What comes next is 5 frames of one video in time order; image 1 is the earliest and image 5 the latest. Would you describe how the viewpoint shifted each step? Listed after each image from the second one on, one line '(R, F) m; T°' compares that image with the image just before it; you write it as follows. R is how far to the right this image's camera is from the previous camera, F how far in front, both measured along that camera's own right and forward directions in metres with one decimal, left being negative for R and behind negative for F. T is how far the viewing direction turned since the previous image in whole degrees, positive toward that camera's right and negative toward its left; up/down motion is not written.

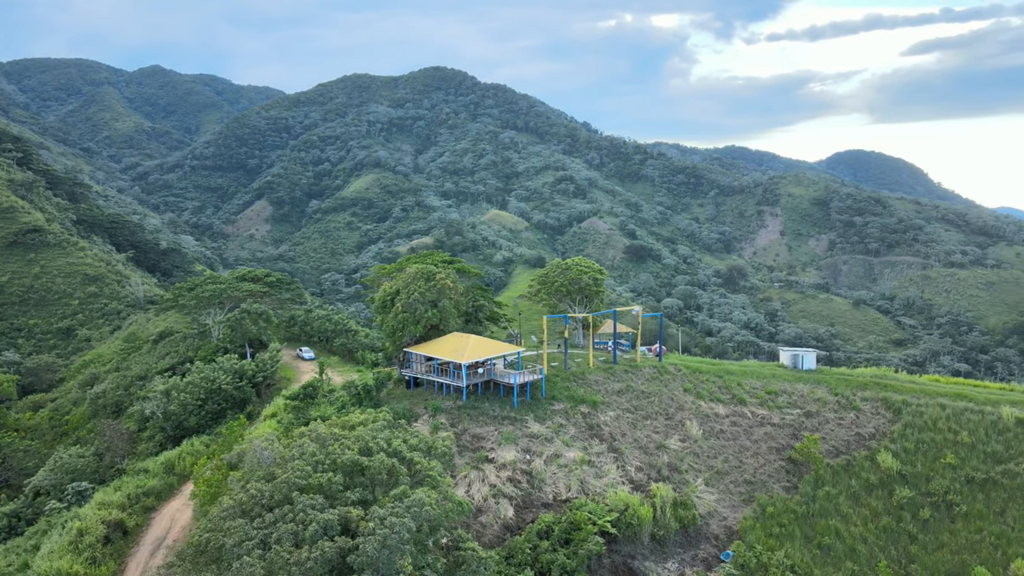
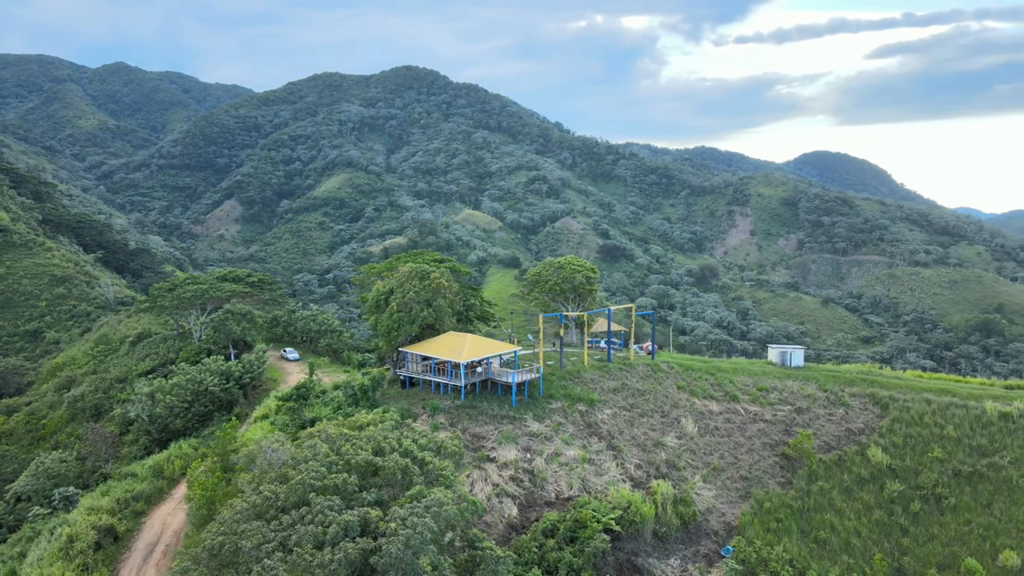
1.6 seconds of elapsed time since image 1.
(-0.5, +0.1) m; +2°
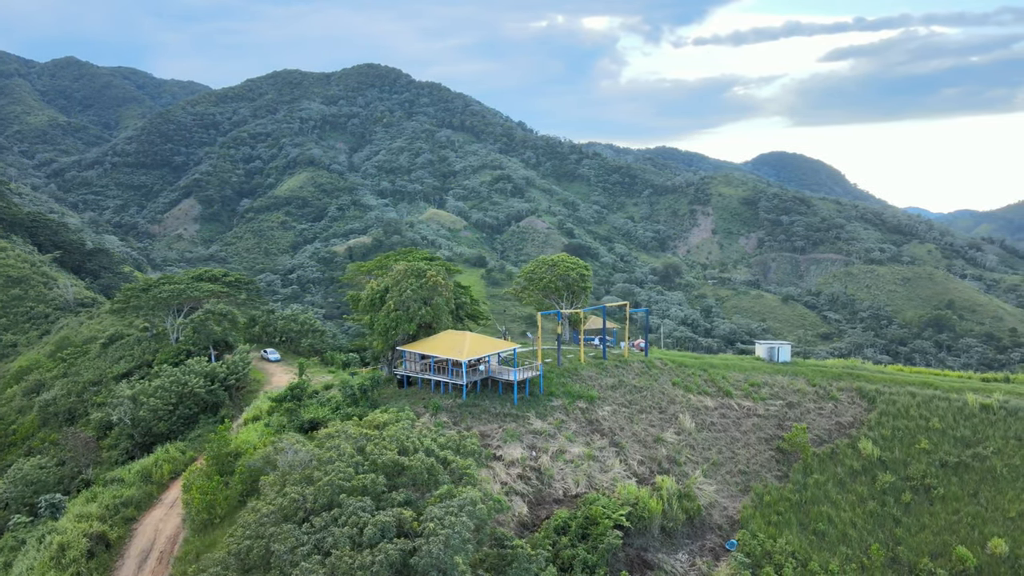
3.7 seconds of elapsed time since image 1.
(-0.7, +0.1) m; +2°
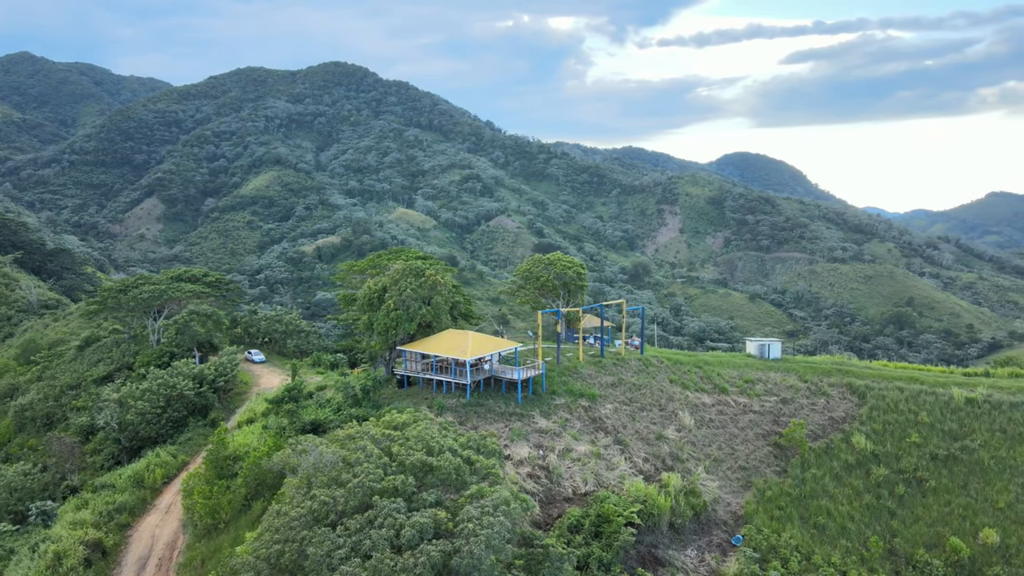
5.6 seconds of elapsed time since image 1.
(-0.7, +0.1) m; +2°
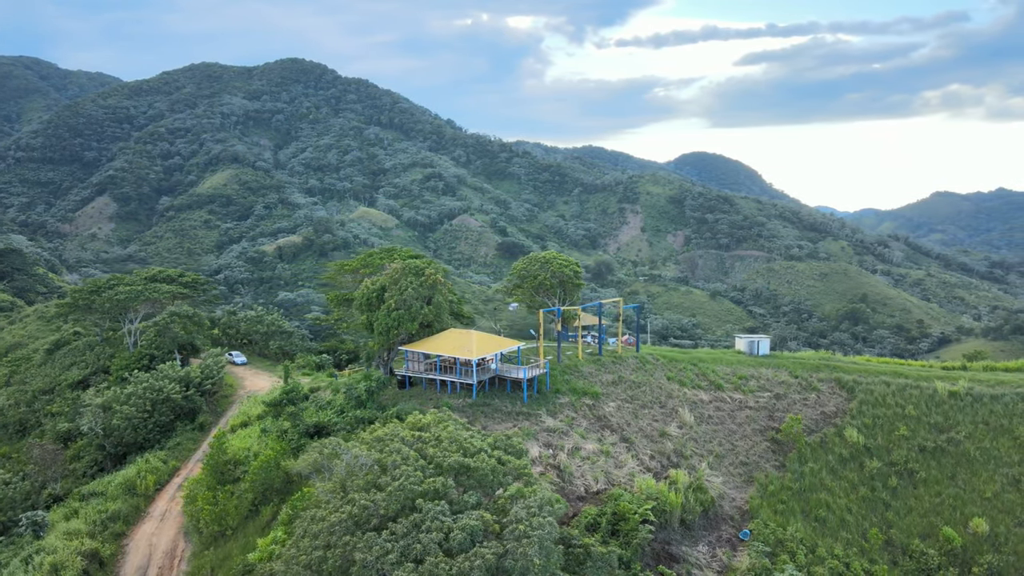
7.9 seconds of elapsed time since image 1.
(-0.9, +0.1) m; +2°
